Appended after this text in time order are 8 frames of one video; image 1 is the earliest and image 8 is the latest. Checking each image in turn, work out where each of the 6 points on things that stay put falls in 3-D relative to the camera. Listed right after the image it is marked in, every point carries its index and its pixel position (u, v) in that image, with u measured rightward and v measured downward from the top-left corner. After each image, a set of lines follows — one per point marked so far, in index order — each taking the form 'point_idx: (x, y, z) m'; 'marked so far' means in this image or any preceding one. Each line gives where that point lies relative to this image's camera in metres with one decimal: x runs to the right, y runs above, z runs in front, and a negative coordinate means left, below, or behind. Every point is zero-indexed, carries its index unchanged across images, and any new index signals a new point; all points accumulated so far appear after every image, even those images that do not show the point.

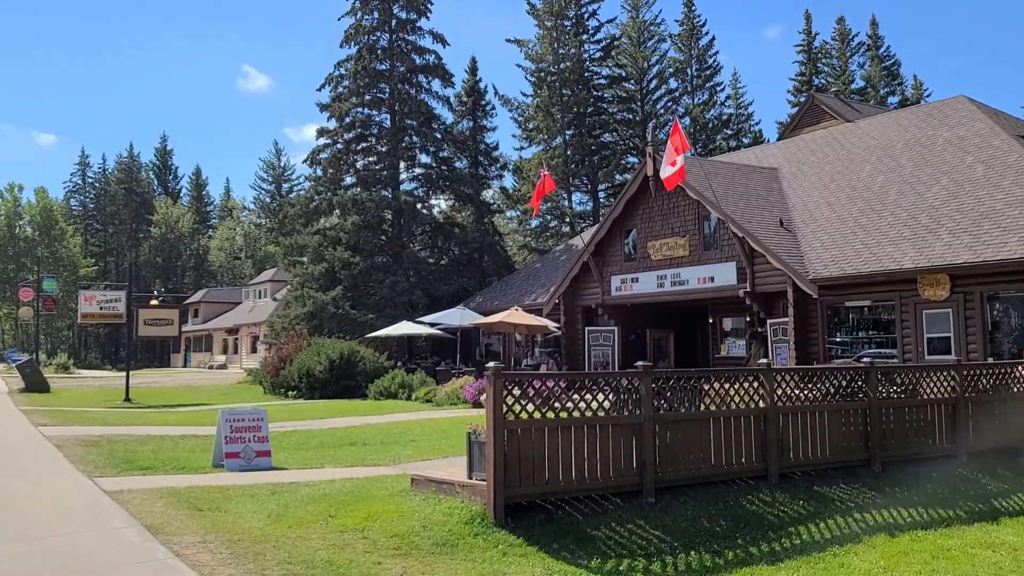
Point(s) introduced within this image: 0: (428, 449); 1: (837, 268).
0: (-1.3, -2.6, +13.8) m
1: (+7.5, +0.5, +19.4) m
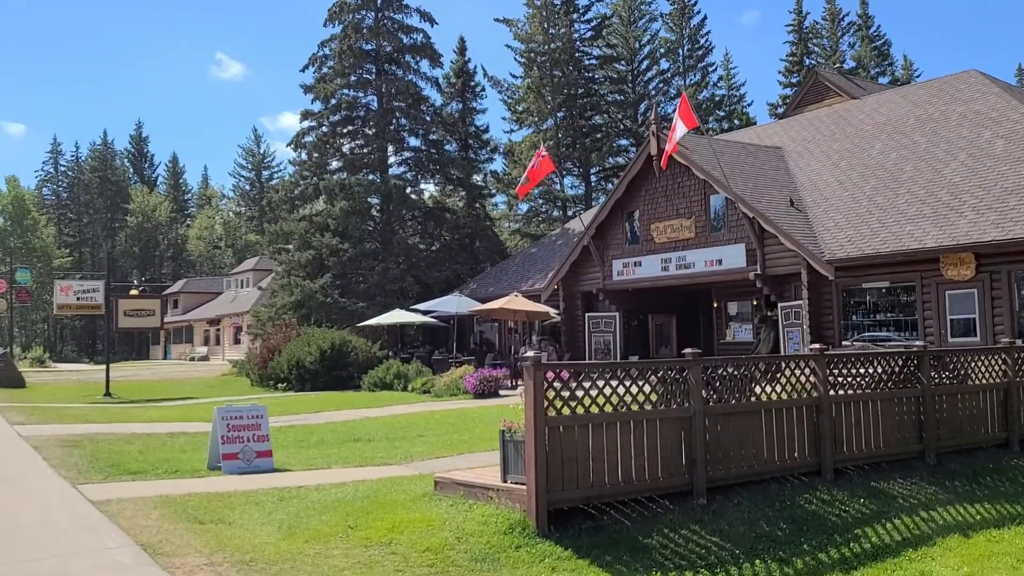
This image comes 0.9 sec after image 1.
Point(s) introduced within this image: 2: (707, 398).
0: (-1.1, -2.4, +12.9) m
1: (+7.6, +0.9, +18.6) m
2: (+1.9, -1.1, +8.3) m
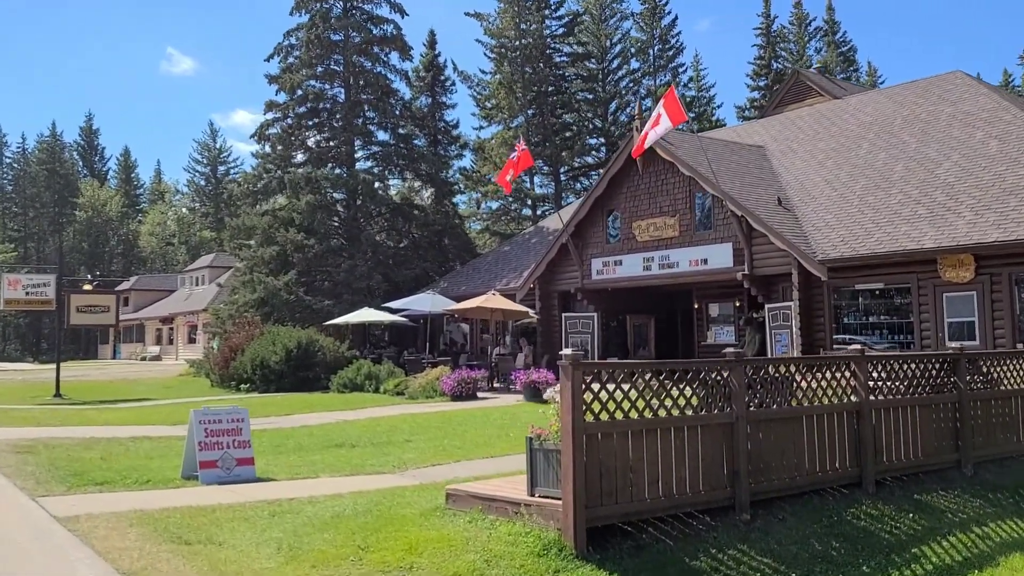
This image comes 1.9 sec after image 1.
0: (-1.1, -2.3, +12.0) m
1: (+7.2, +0.9, +18.2) m
2: (+2.1, -1.0, +7.6) m
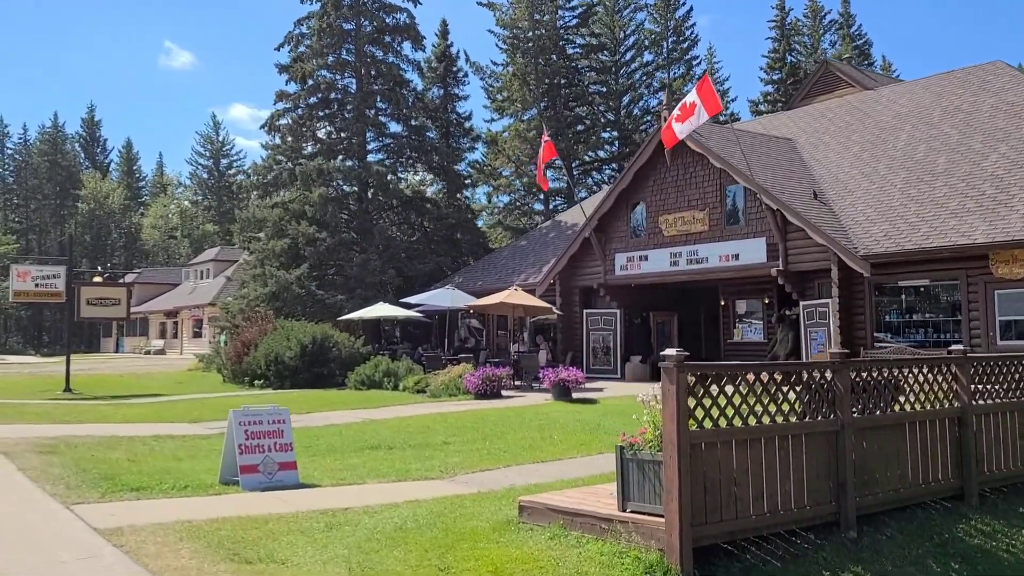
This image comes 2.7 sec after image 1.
0: (-0.5, -2.2, +11.4) m
1: (+7.9, +0.9, +17.6) m
2: (+2.8, -1.0, +6.9) m
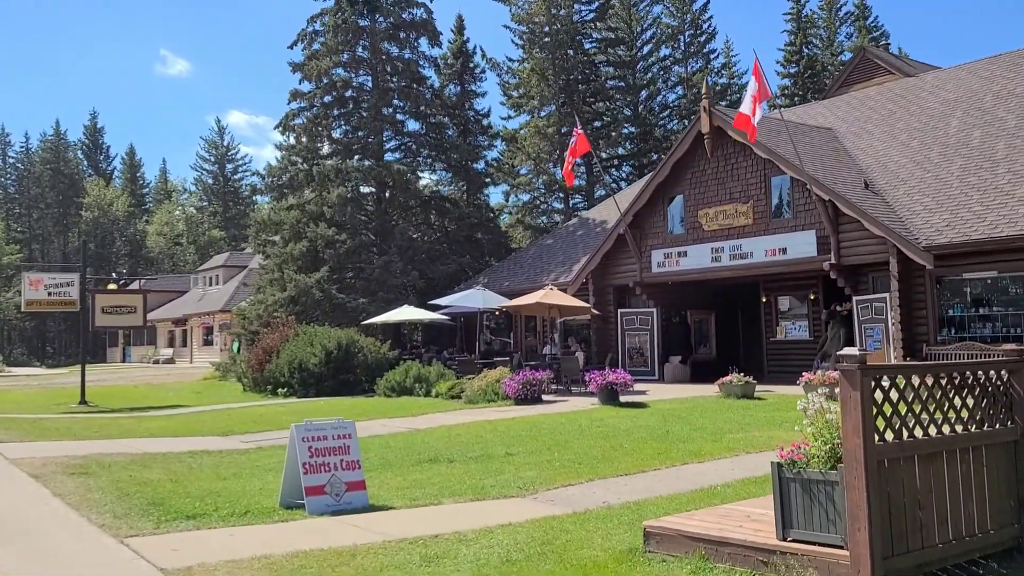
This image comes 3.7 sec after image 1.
0: (+0.5, -2.2, +10.4) m
1: (+8.8, +1.1, +16.6) m
2: (+3.7, -0.9, +6.0) m
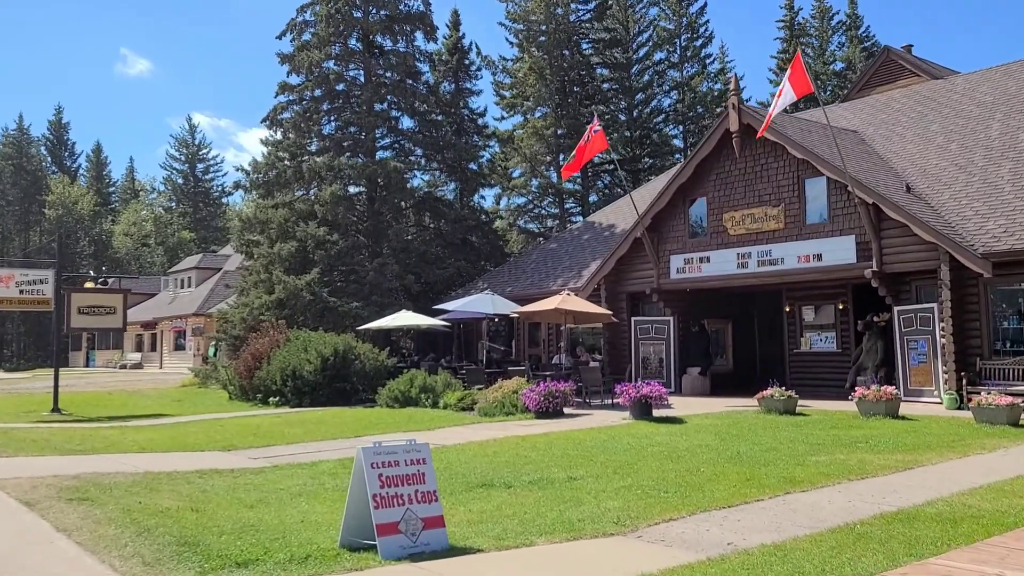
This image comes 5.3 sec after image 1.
0: (+1.3, -2.2, +9.1) m
1: (+9.4, +0.9, +15.6) m
2: (+4.7, -0.9, +4.8) m
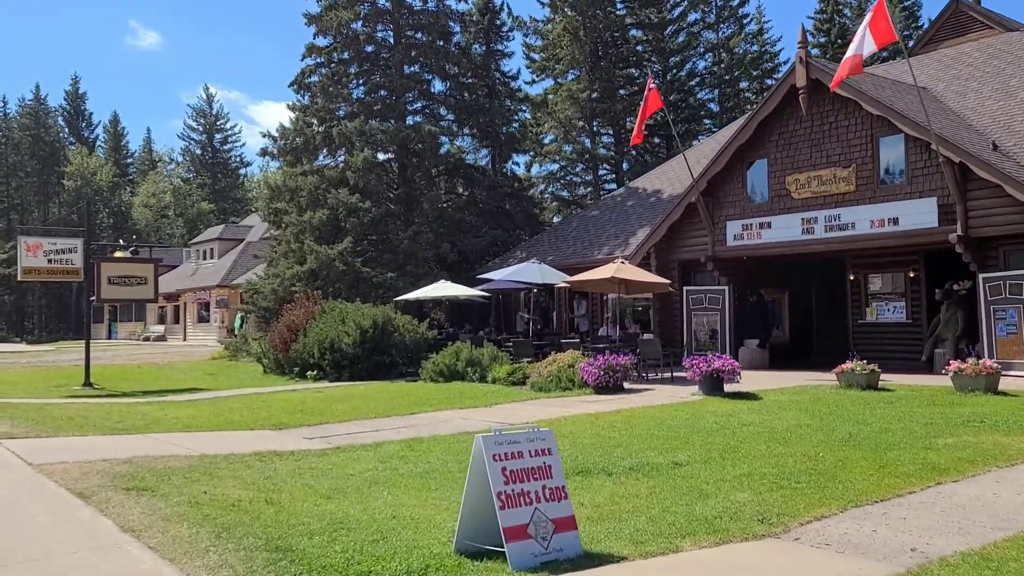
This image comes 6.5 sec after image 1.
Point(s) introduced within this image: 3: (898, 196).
0: (+2.3, -1.8, +8.0) m
1: (+10.5, +1.5, +14.3) m
2: (+5.6, -0.7, +3.6) m
3: (+8.2, +1.9, +17.9) m
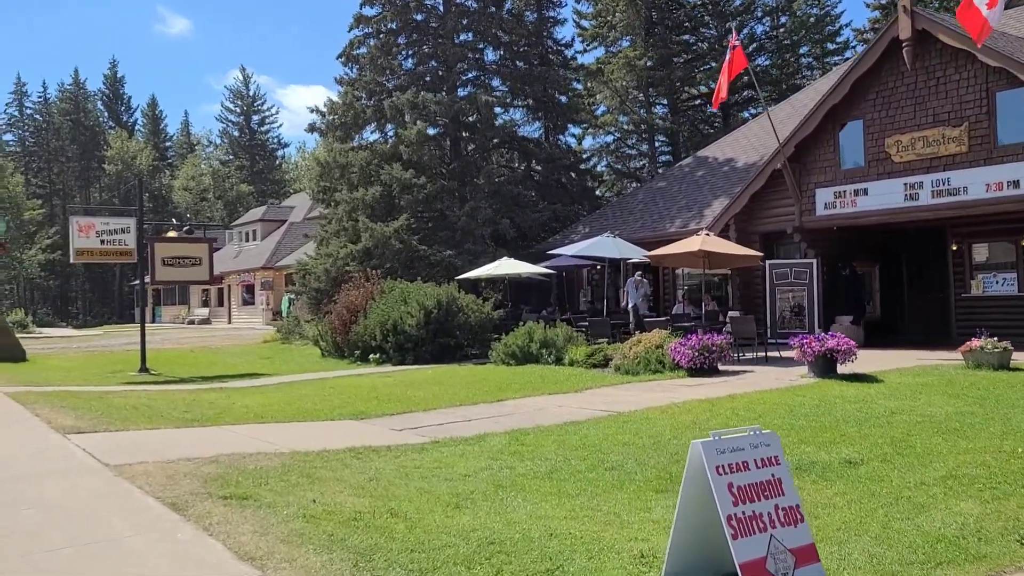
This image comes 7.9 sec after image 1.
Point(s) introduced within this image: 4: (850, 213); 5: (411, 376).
0: (+3.6, -1.6, +6.7) m
1: (+11.9, +2.0, +12.6) m
2: (+6.7, -0.5, +2.1) m
3: (+9.8, +2.5, +16.2) m
4: (+7.6, +1.7, +18.8) m
5: (-2.0, -1.8, +17.1) m
